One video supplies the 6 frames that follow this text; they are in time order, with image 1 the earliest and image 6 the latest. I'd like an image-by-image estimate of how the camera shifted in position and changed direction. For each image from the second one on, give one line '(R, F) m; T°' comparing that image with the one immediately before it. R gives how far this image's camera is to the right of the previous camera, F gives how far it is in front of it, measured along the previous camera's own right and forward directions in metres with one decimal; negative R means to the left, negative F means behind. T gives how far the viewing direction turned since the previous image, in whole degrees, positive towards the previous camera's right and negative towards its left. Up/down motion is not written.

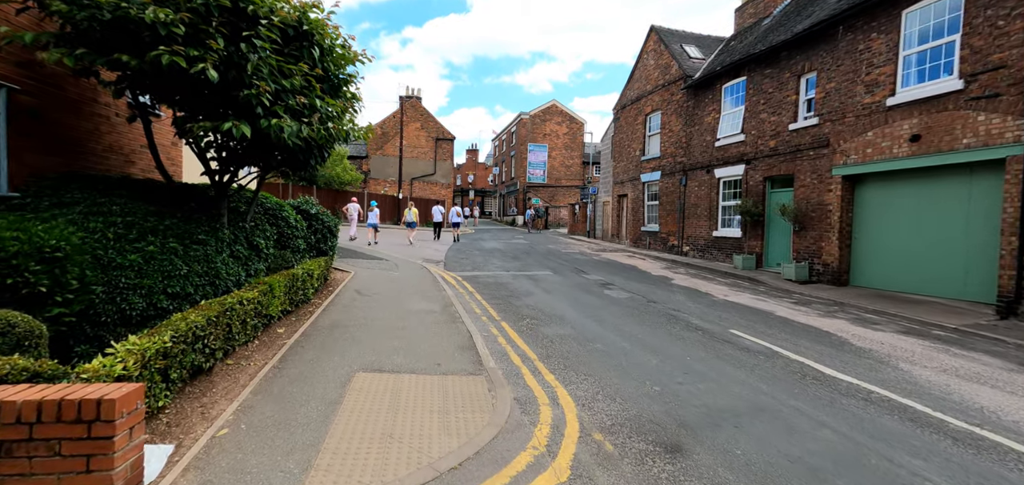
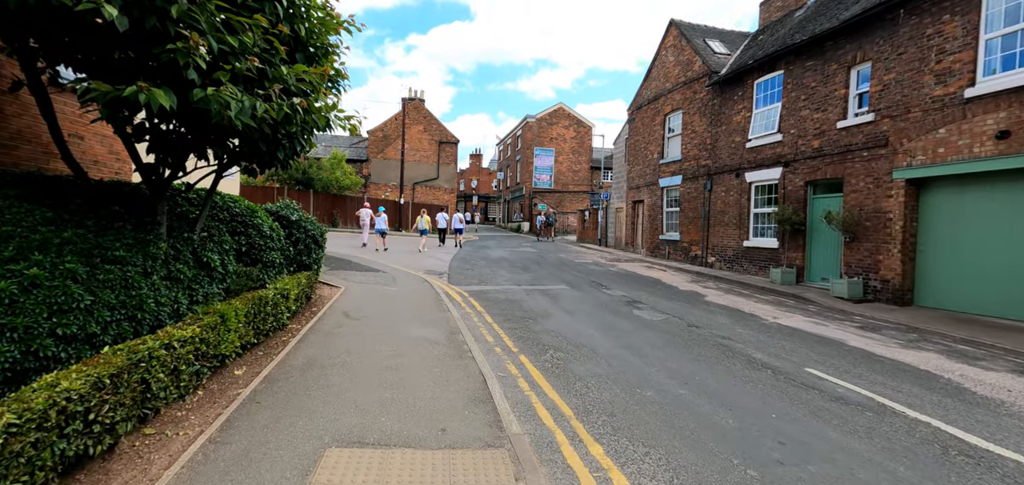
(-0.2, +1.4) m; 0°
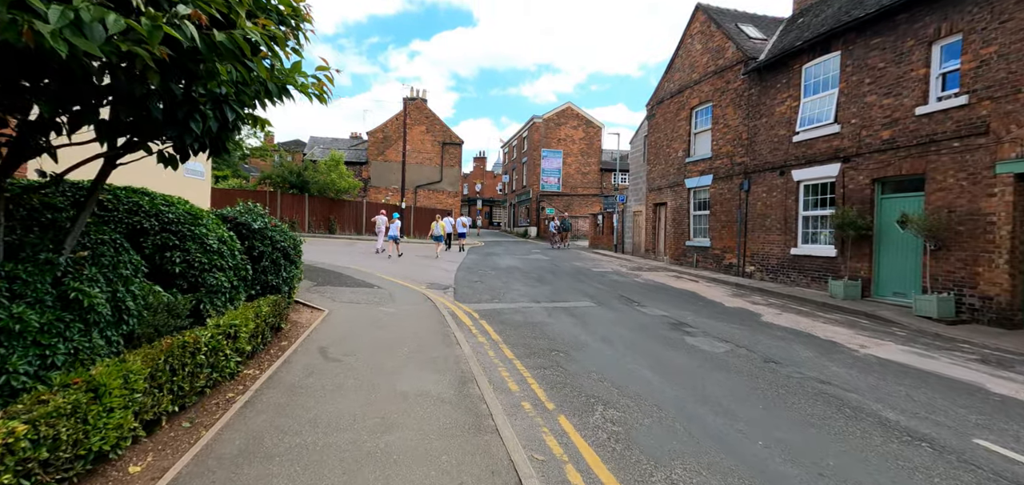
(-0.3, +1.7) m; 0°
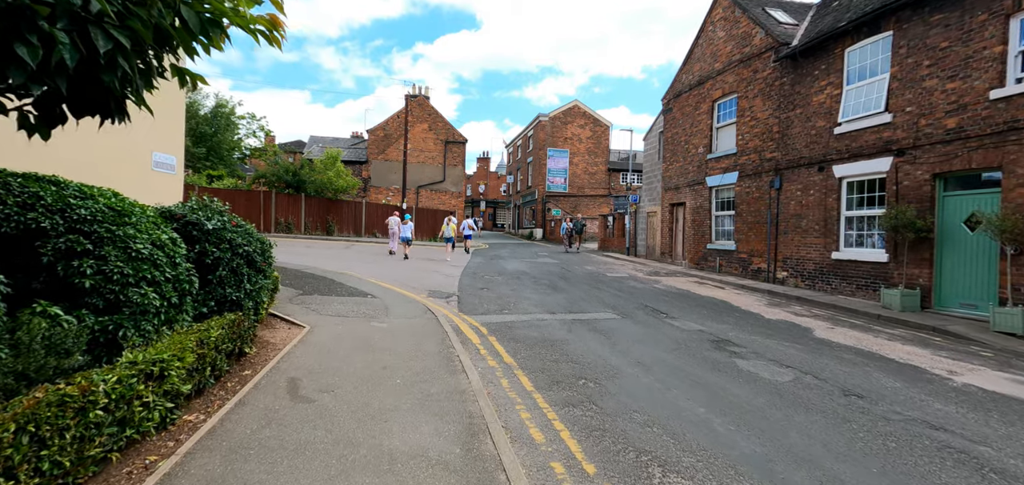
(-0.2, +1.2) m; 0°
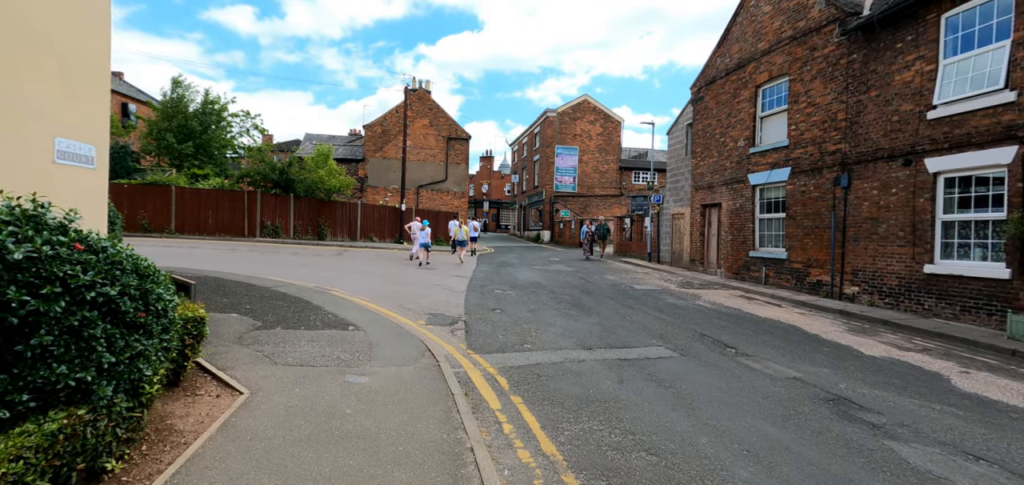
(-0.3, +2.0) m; 0°
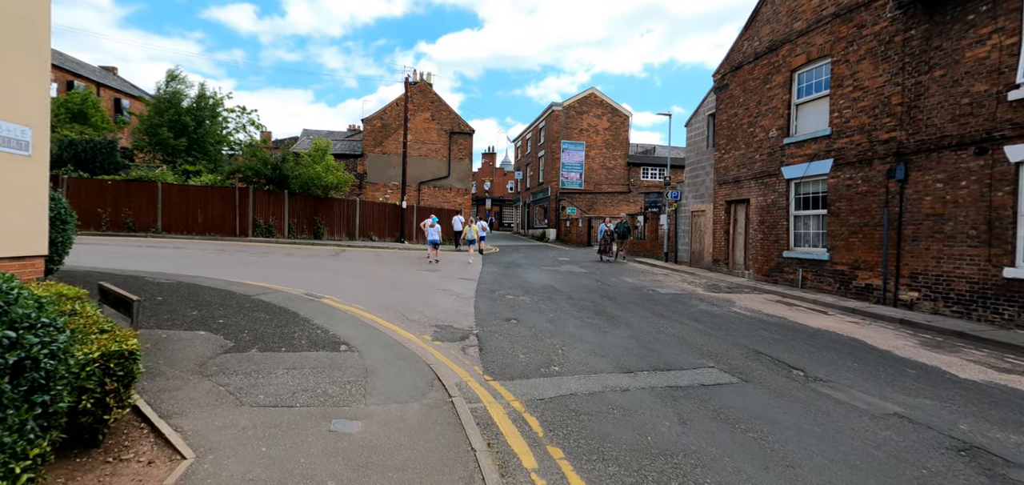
(-0.3, +1.1) m; 0°
